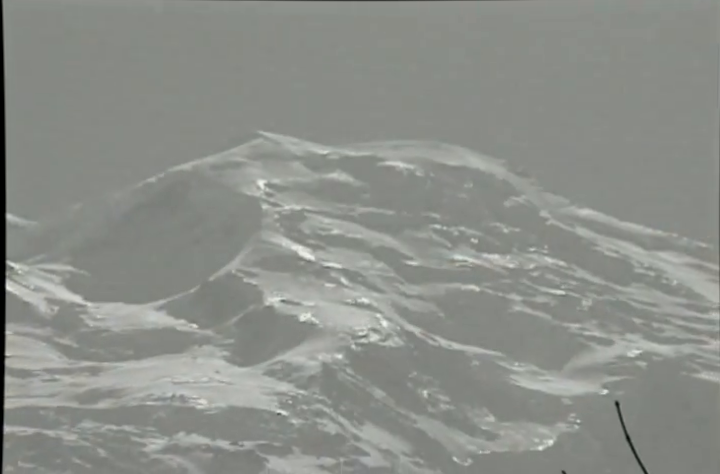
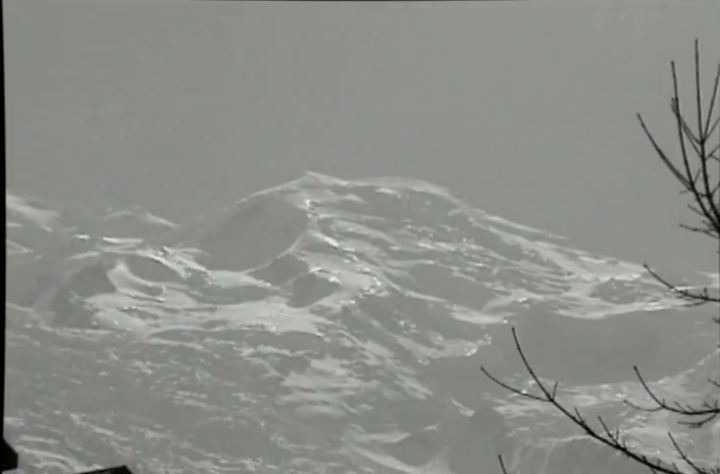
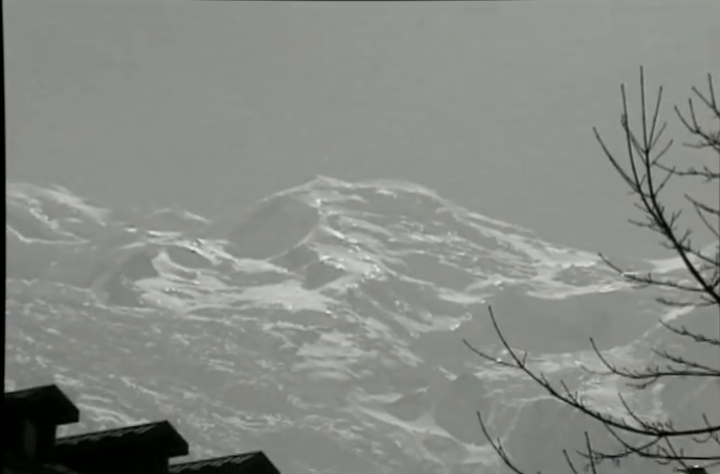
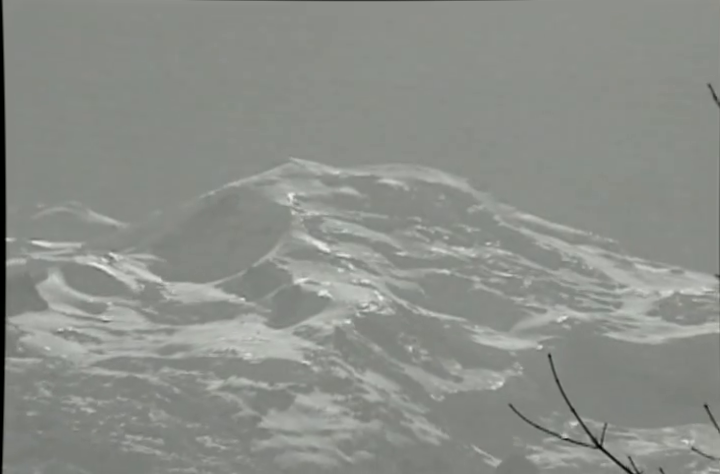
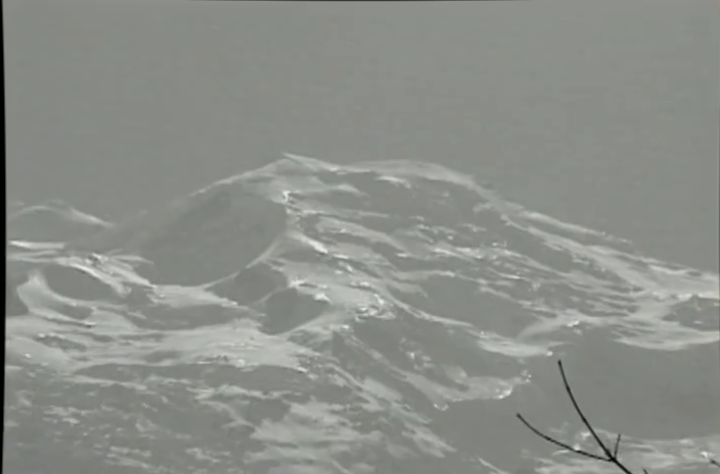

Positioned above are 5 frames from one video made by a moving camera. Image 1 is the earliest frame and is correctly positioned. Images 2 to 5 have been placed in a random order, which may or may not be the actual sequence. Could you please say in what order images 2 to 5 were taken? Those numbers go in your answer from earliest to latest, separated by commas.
5, 4, 2, 3
